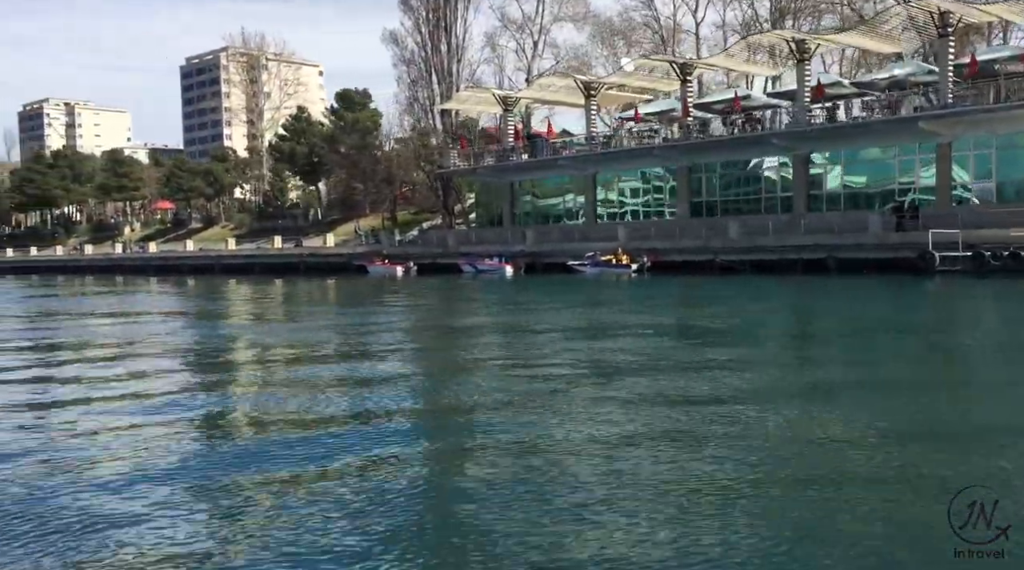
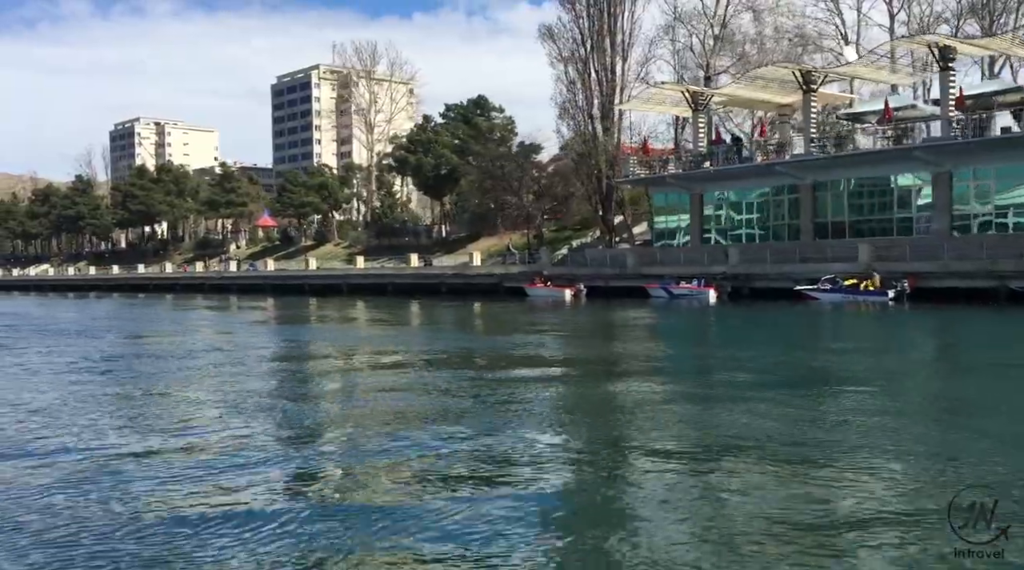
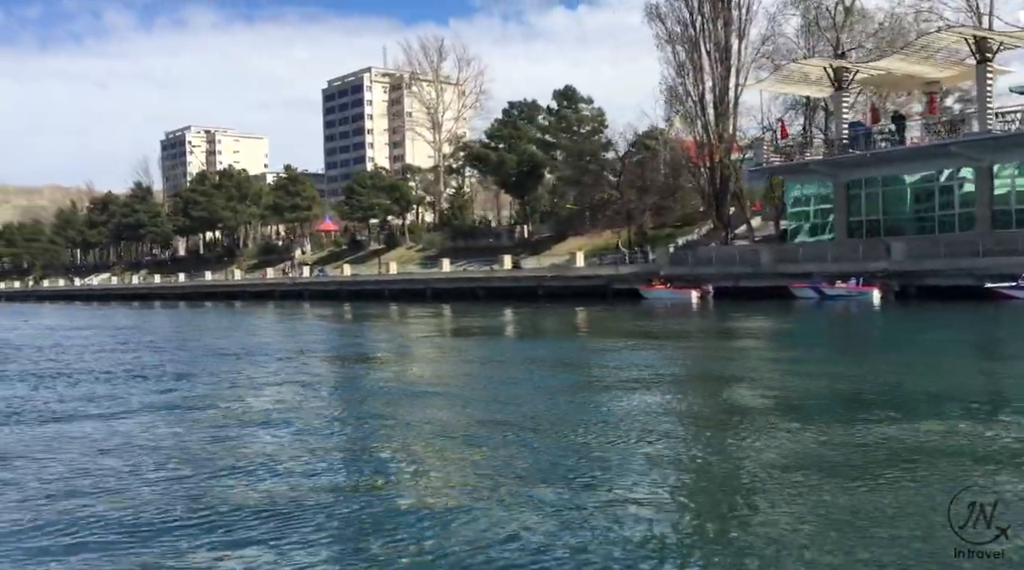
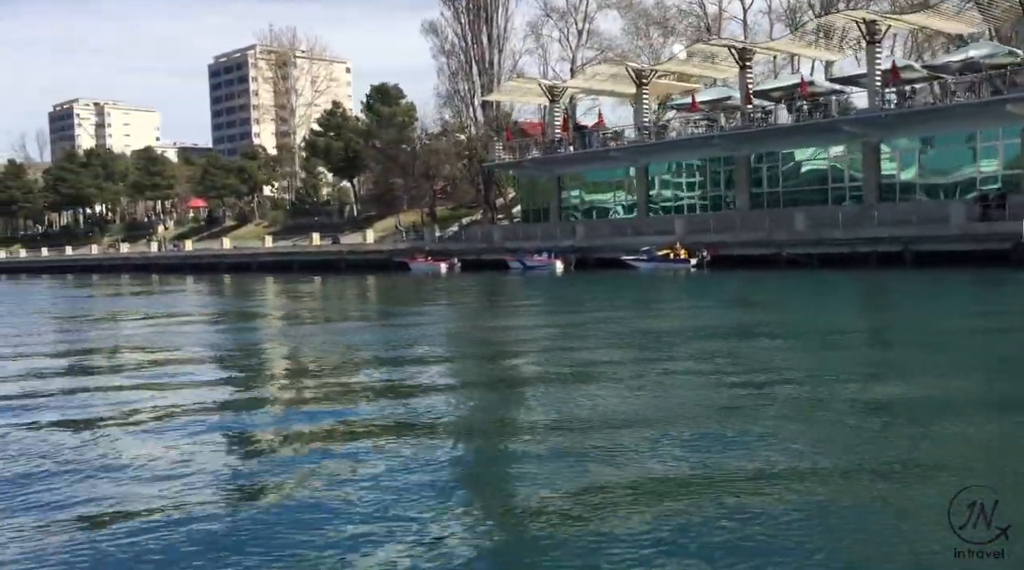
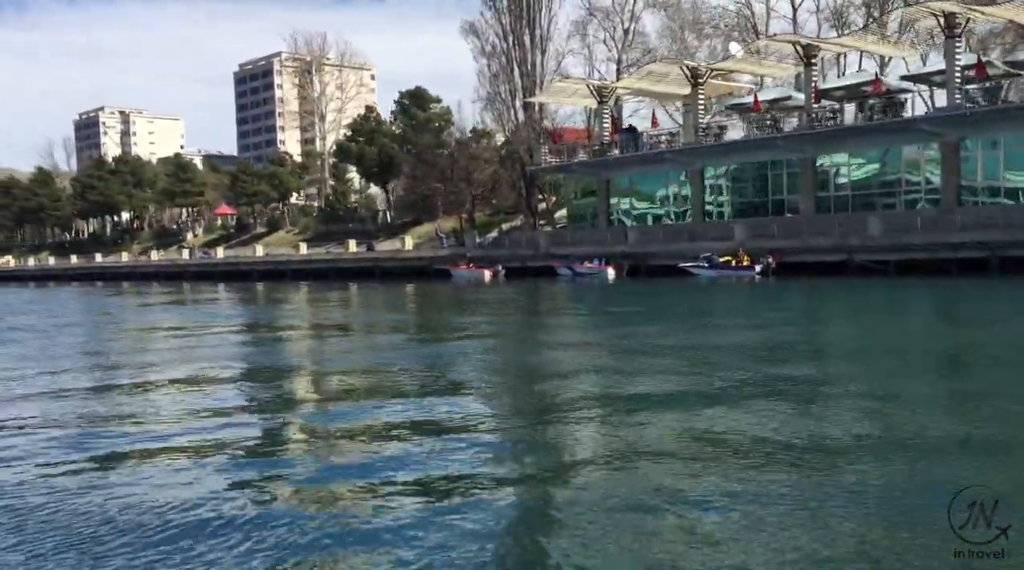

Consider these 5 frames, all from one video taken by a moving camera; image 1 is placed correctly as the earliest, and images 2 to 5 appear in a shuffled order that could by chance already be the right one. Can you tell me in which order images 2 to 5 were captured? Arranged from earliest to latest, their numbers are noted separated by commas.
4, 5, 2, 3
